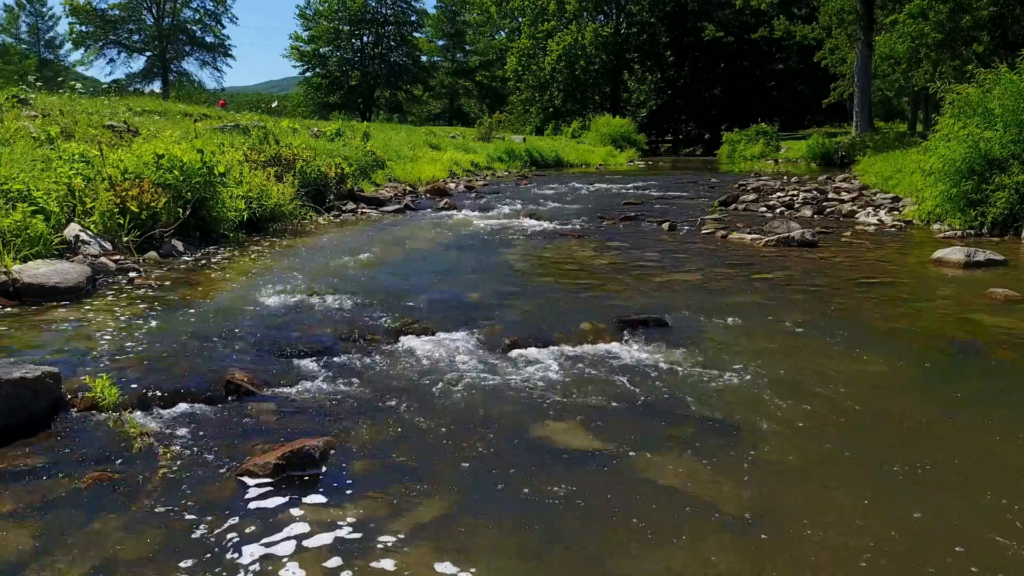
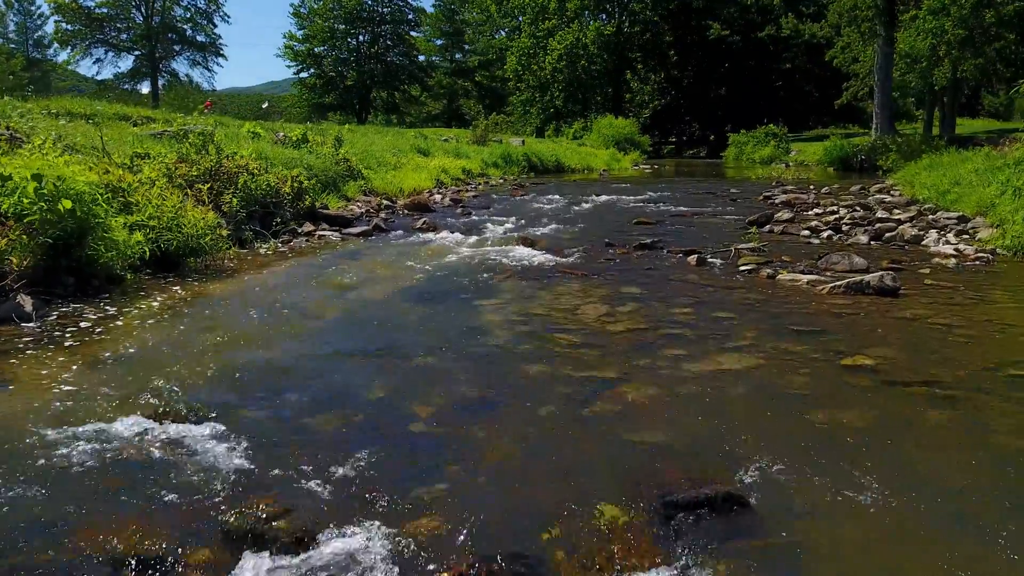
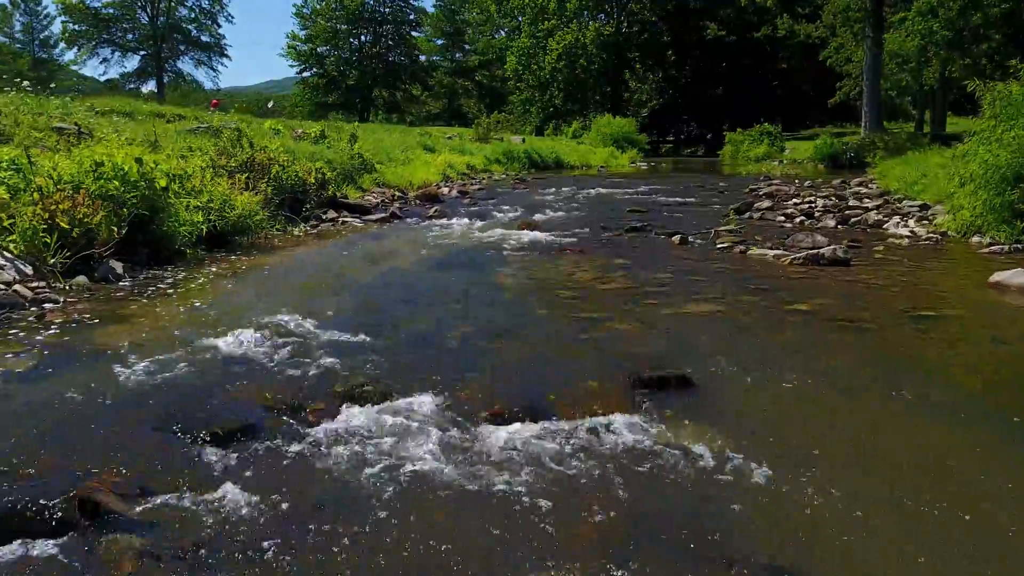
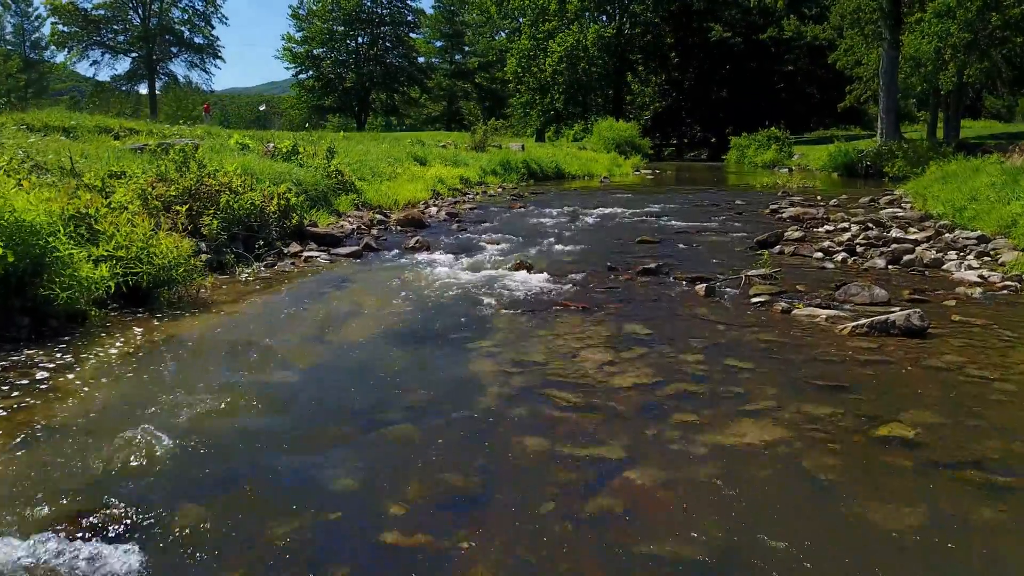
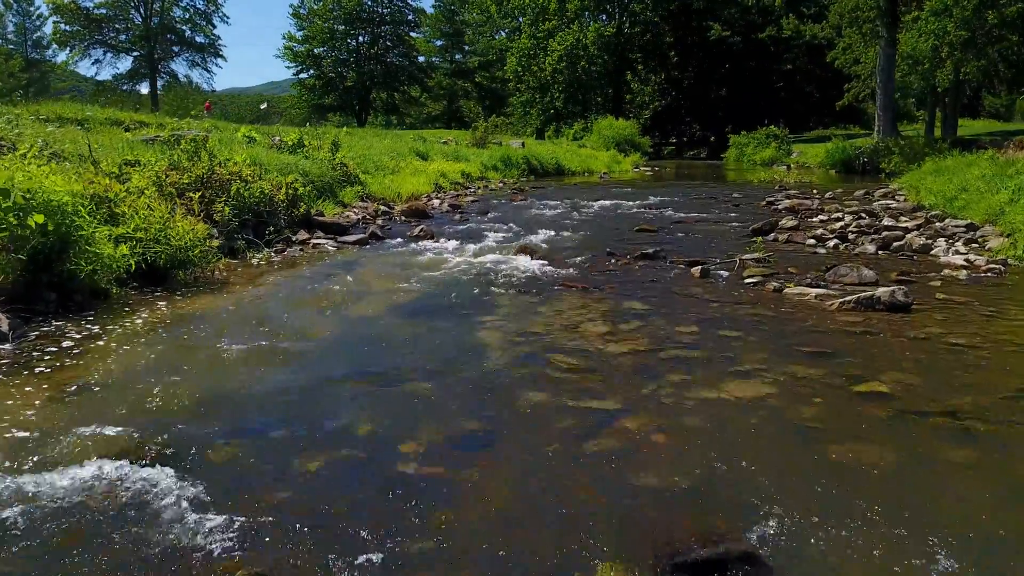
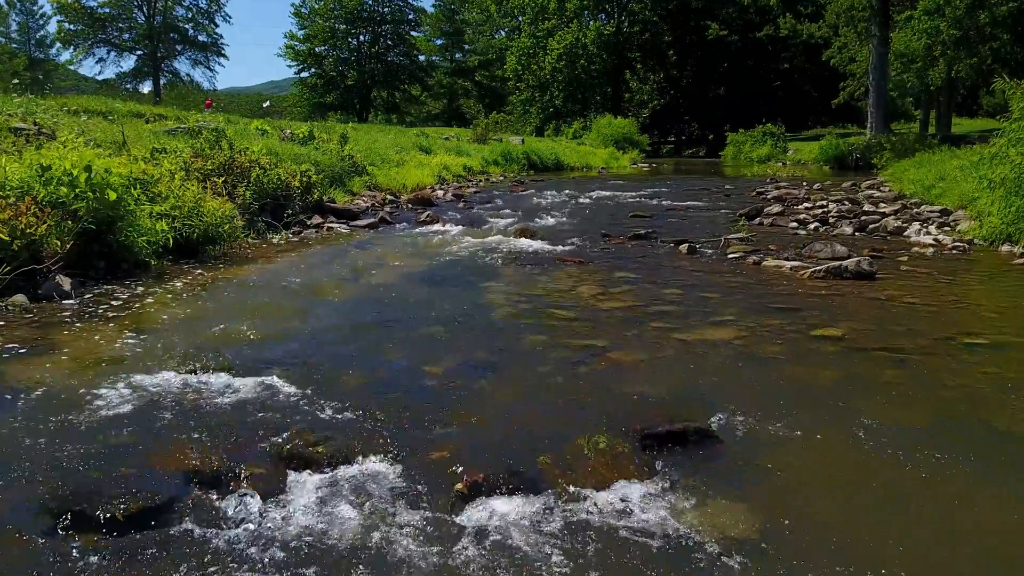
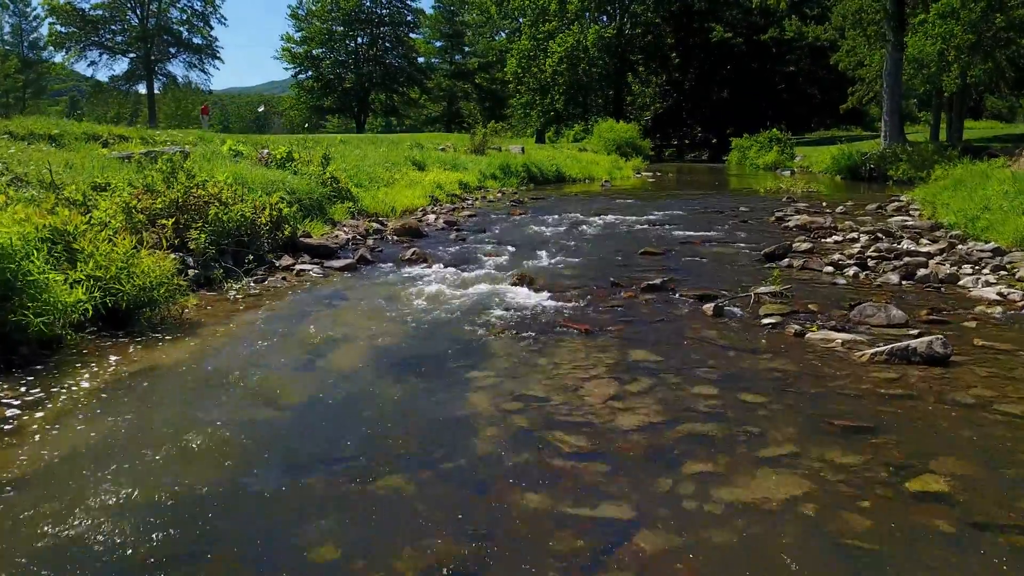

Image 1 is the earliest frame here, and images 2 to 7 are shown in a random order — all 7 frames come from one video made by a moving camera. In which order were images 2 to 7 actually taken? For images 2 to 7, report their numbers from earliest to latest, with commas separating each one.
3, 6, 2, 5, 4, 7
